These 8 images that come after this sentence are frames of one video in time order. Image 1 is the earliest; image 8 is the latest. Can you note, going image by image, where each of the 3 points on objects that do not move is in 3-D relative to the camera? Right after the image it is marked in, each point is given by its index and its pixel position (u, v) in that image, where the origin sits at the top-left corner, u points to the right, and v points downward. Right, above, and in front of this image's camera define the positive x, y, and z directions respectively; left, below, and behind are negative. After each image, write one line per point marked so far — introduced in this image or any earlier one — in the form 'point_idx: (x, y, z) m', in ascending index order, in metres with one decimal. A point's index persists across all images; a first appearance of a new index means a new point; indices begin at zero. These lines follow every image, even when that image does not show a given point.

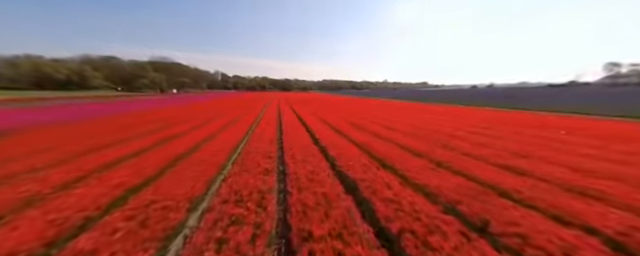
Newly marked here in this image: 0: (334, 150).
0: (+0.5, -0.8, +7.4) m
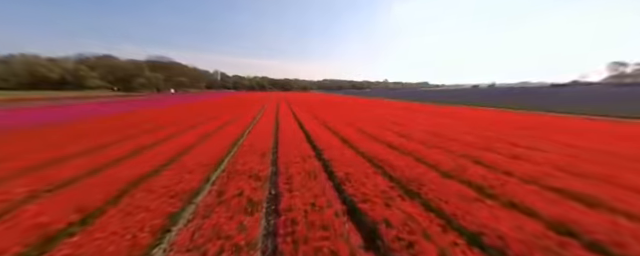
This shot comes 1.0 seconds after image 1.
0: (+0.6, -1.1, +6.0) m
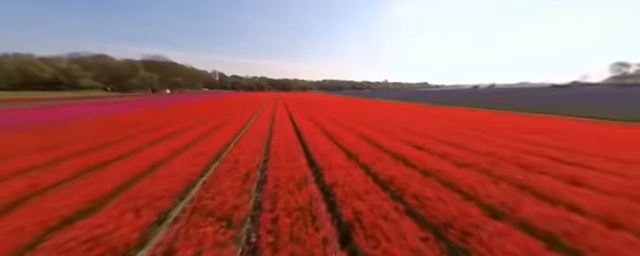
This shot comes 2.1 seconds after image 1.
0: (+0.6, -1.5, +4.5) m
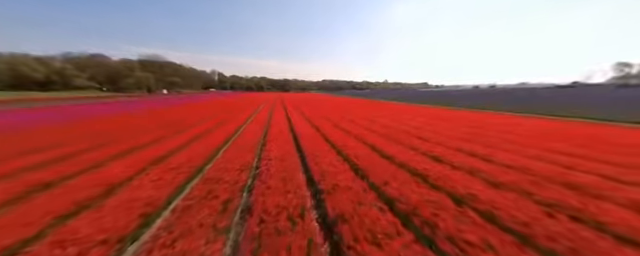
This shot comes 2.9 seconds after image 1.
0: (+0.6, -1.8, +3.4) m
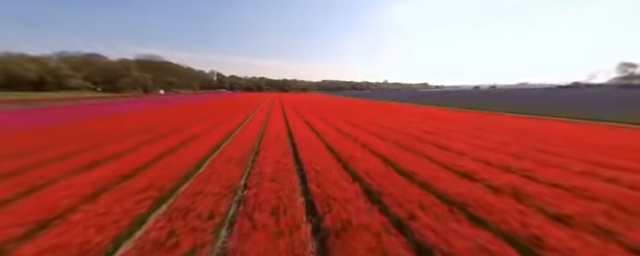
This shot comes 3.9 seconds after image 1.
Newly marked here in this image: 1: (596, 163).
0: (+0.7, -2.1, +2.1) m
1: (+12.7, -1.6, +9.1) m
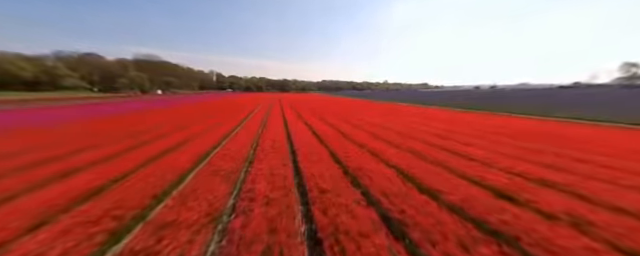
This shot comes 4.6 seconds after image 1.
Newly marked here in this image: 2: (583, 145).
0: (+0.8, -2.2, +1.1) m
1: (+12.8, -1.8, +8.2) m
2: (+18.8, -1.3, +14.4) m
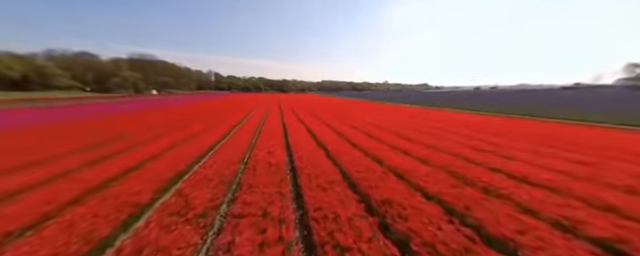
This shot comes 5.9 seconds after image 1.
0: (+1.1, -2.6, -0.6) m
1: (+13.1, -2.1, +6.5) m
2: (+19.1, -1.6, +12.8) m
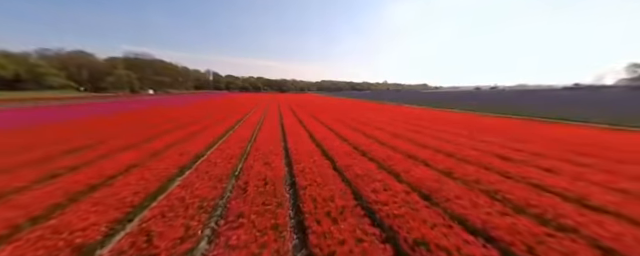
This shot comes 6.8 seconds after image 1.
0: (+1.3, -2.8, -1.6) m
1: (+13.2, -2.4, +5.5) m
2: (+19.2, -1.9, +11.8) m
